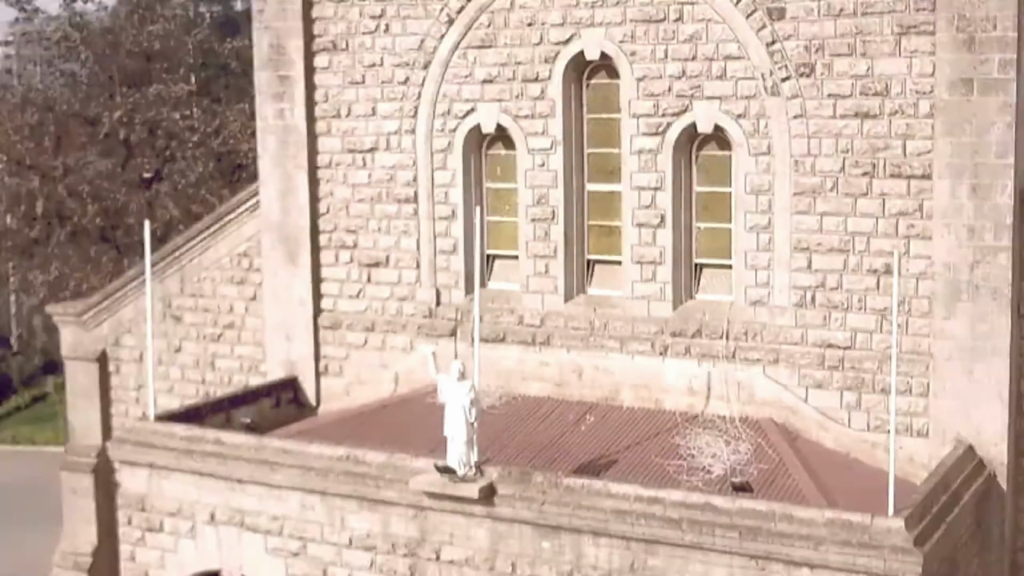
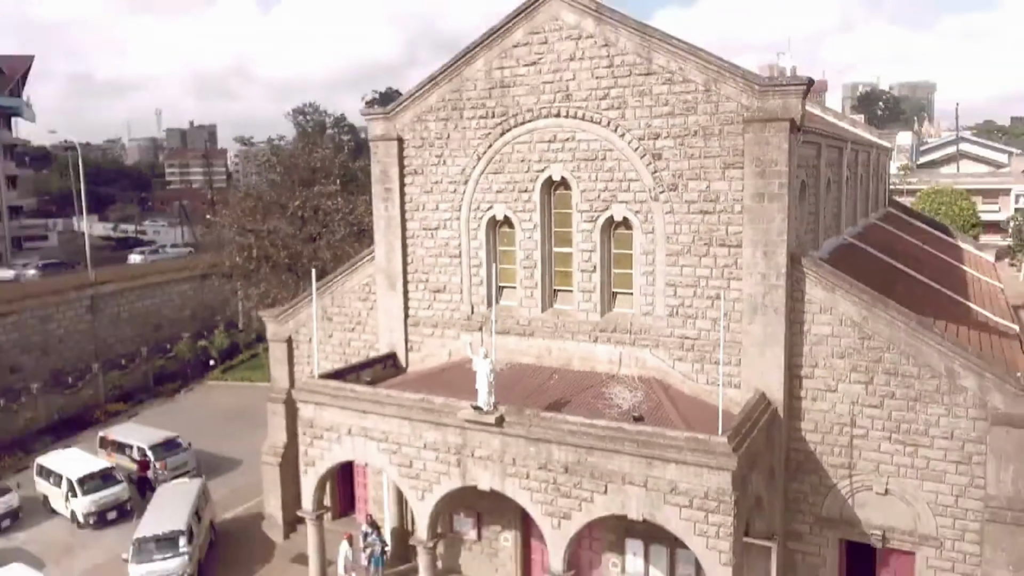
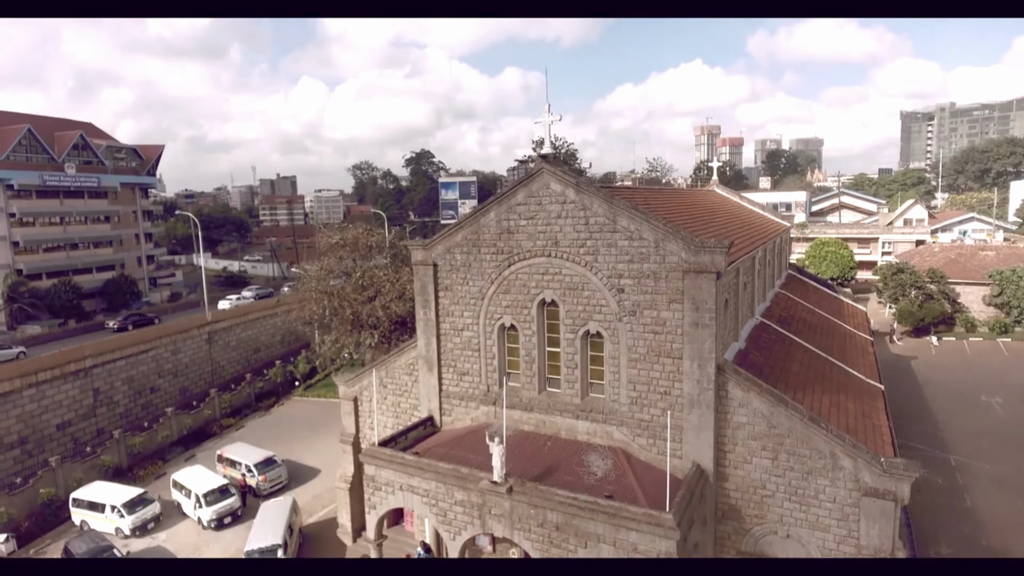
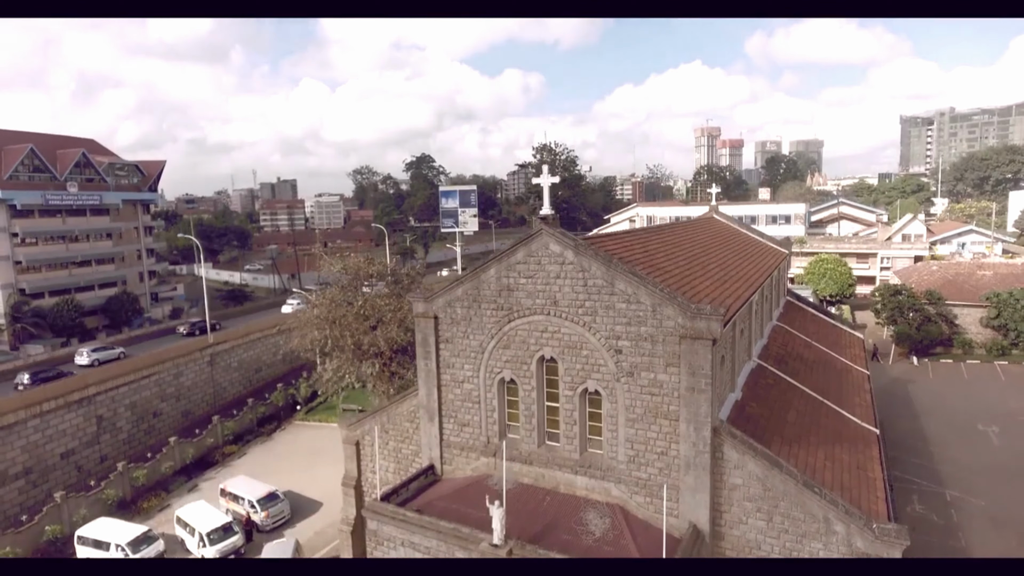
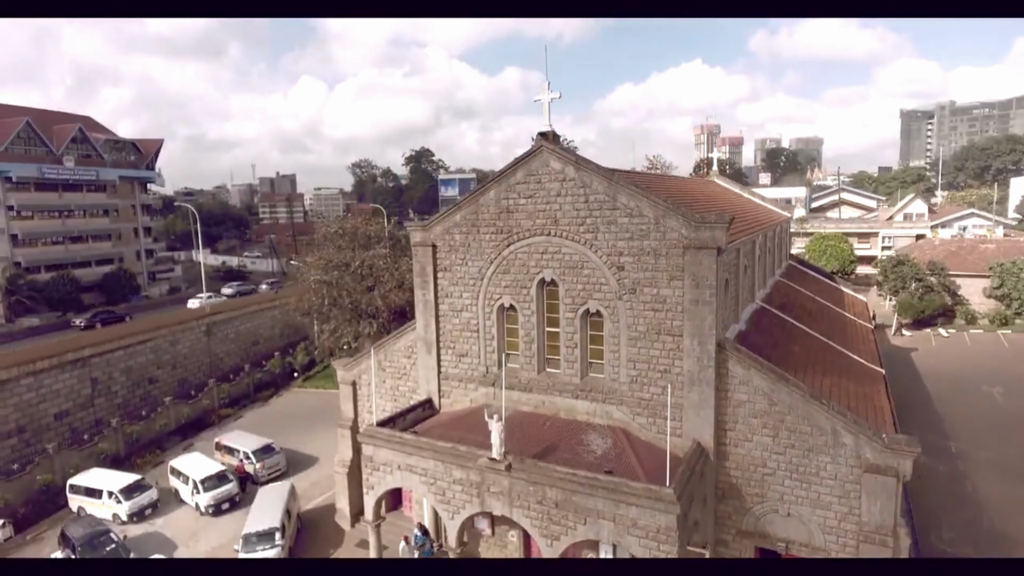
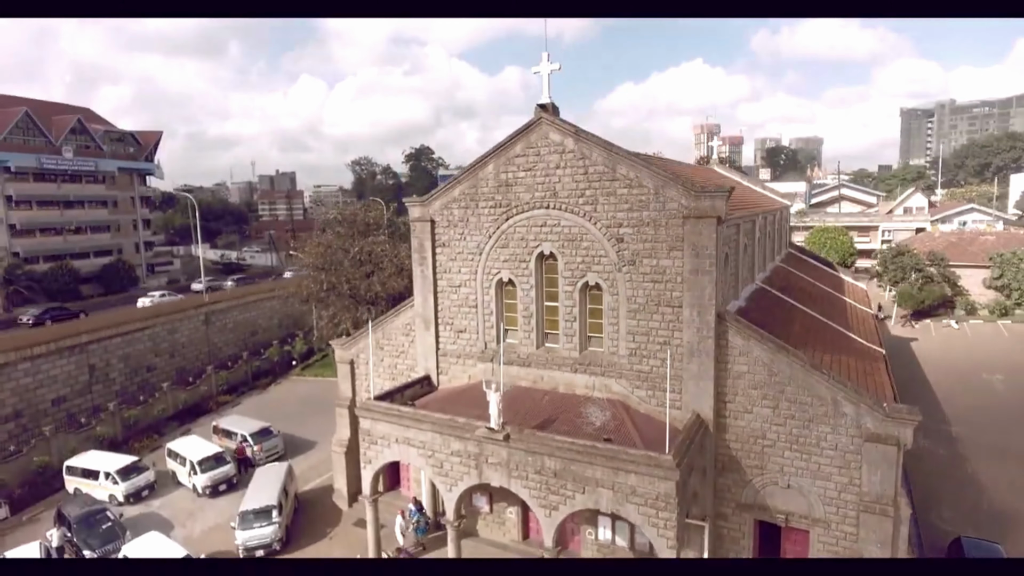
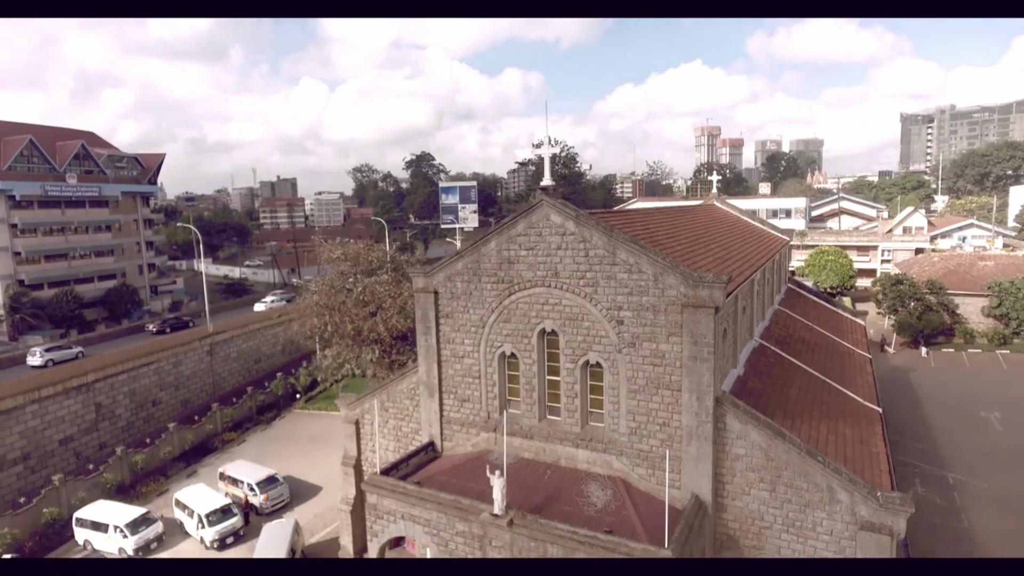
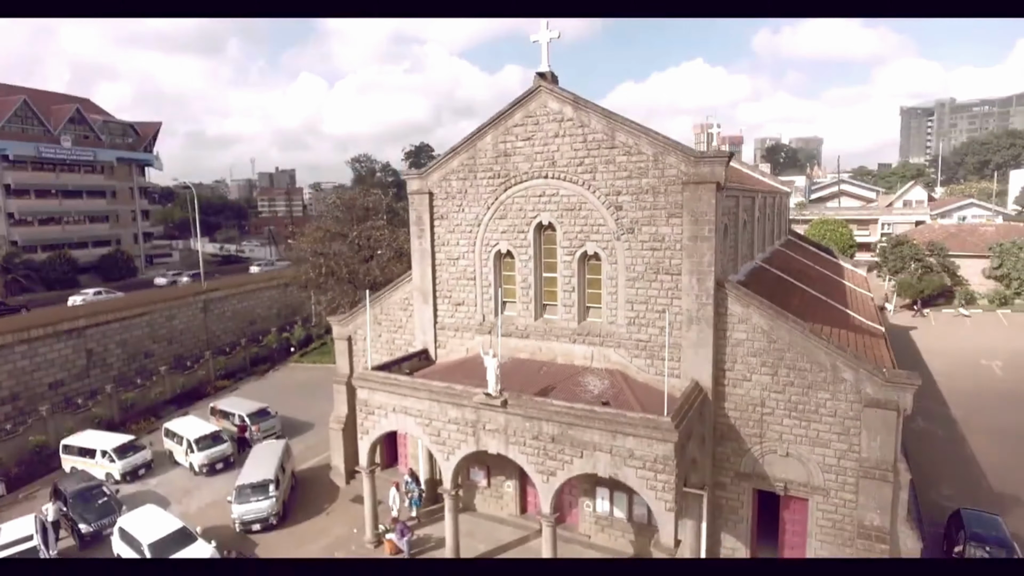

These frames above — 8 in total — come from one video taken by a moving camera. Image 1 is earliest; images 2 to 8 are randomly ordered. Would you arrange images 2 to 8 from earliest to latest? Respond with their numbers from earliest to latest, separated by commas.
2, 8, 6, 5, 3, 7, 4
